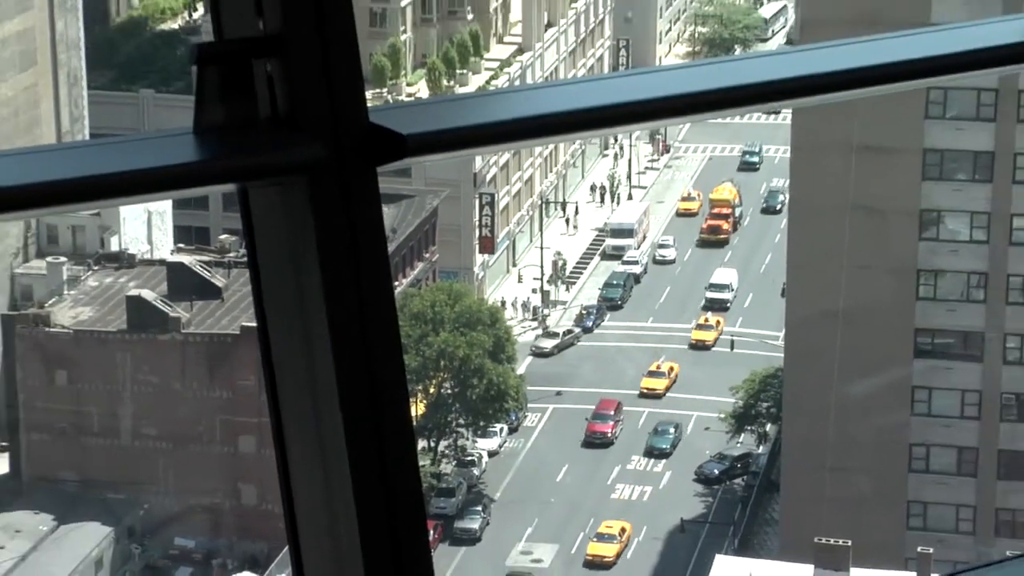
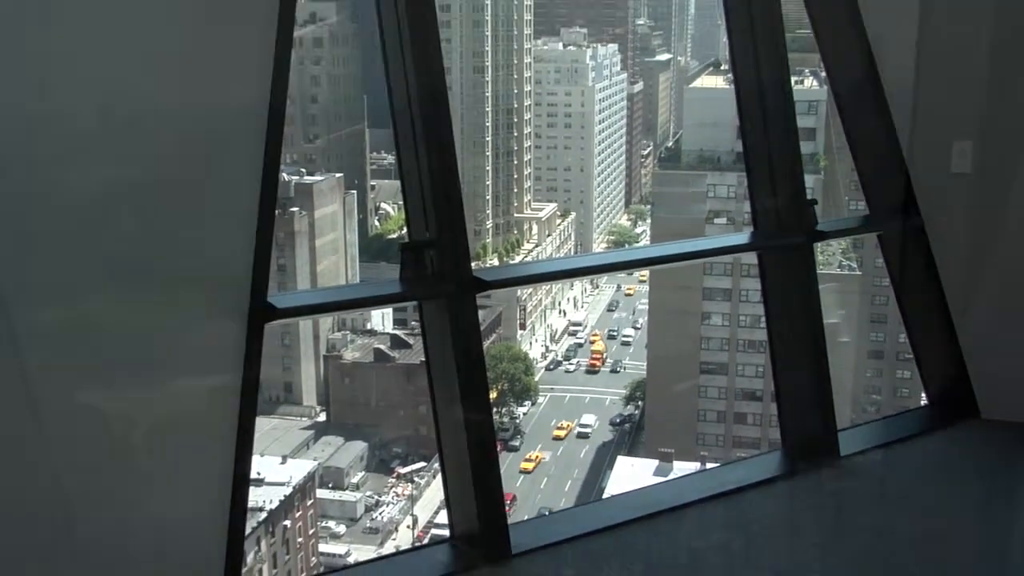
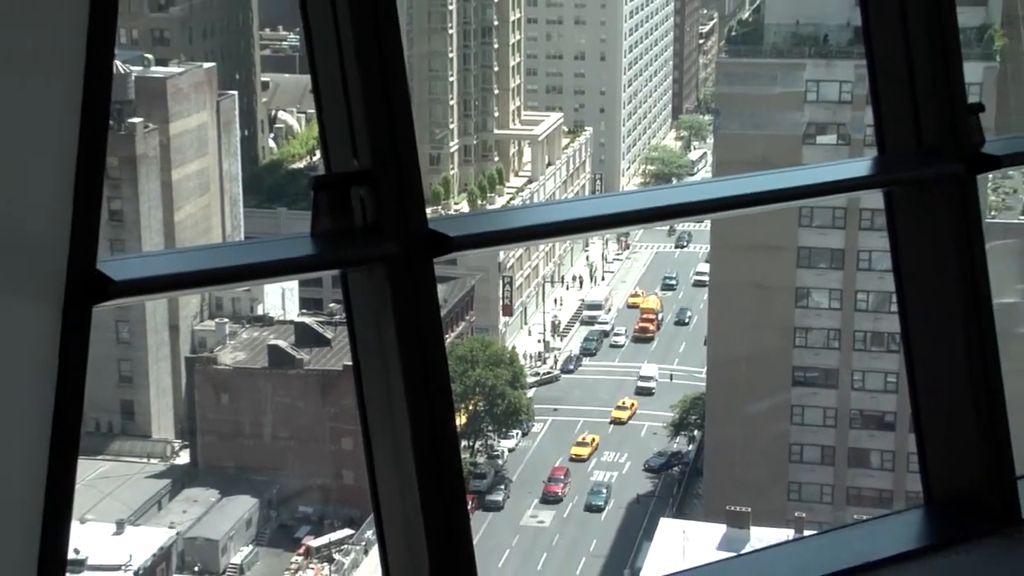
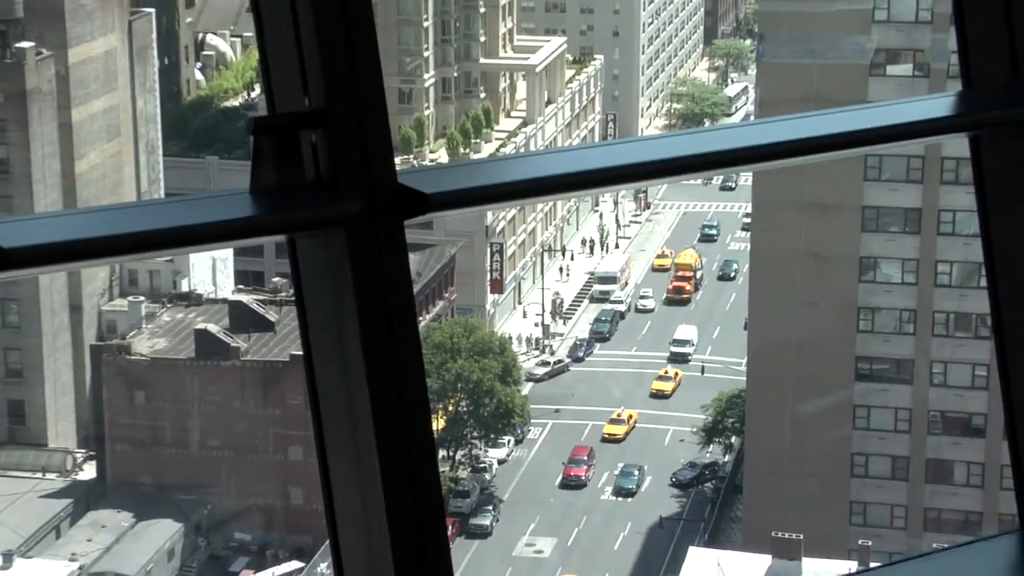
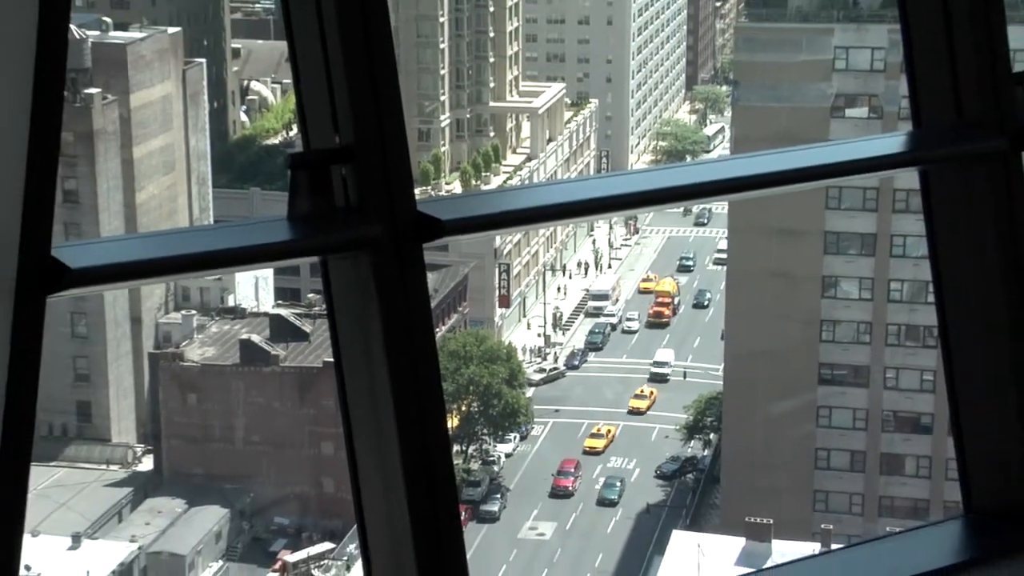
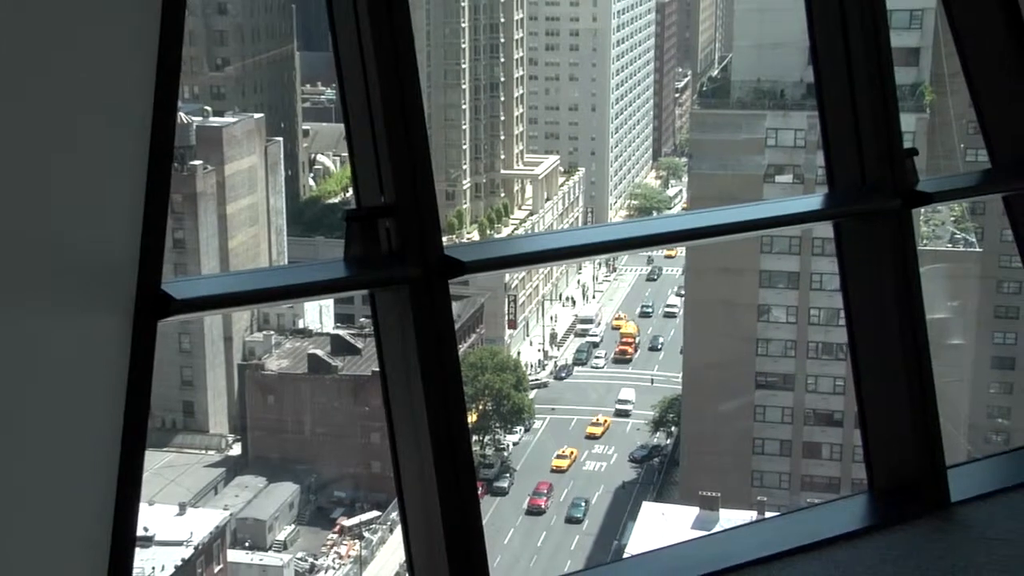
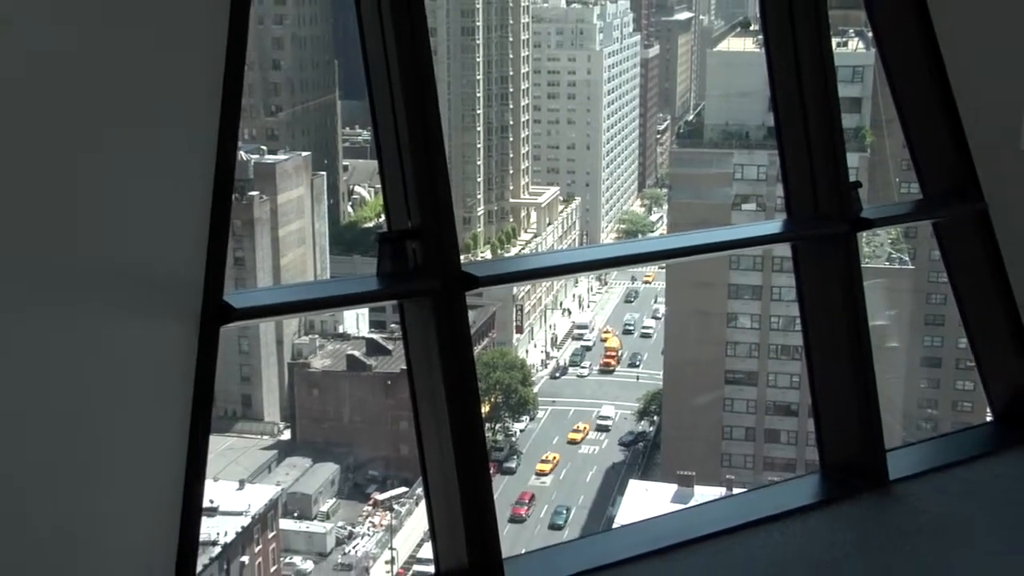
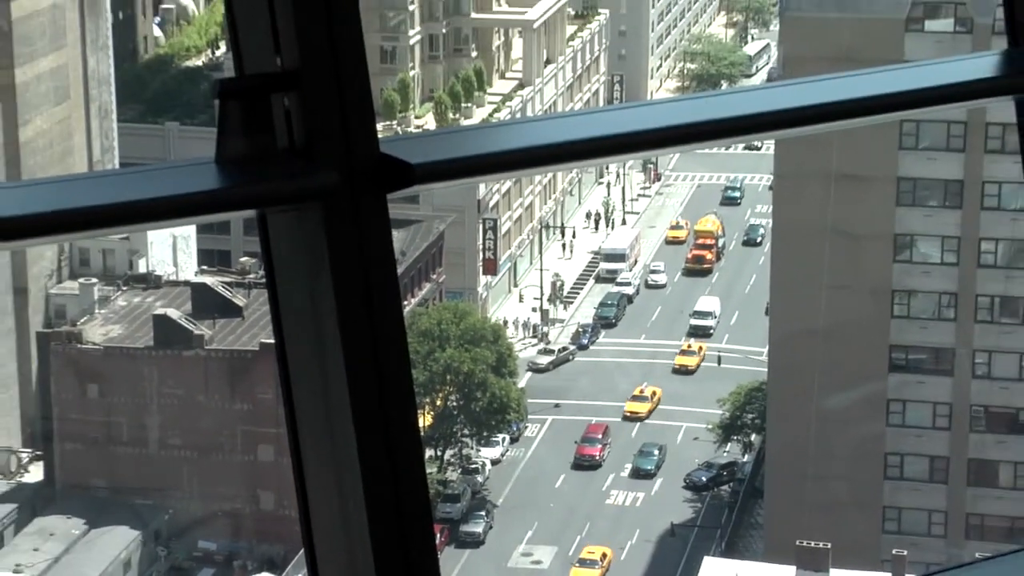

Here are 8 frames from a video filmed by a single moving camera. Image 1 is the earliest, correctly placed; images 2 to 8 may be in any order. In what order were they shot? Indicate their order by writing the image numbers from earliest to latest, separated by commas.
8, 4, 5, 3, 6, 7, 2
